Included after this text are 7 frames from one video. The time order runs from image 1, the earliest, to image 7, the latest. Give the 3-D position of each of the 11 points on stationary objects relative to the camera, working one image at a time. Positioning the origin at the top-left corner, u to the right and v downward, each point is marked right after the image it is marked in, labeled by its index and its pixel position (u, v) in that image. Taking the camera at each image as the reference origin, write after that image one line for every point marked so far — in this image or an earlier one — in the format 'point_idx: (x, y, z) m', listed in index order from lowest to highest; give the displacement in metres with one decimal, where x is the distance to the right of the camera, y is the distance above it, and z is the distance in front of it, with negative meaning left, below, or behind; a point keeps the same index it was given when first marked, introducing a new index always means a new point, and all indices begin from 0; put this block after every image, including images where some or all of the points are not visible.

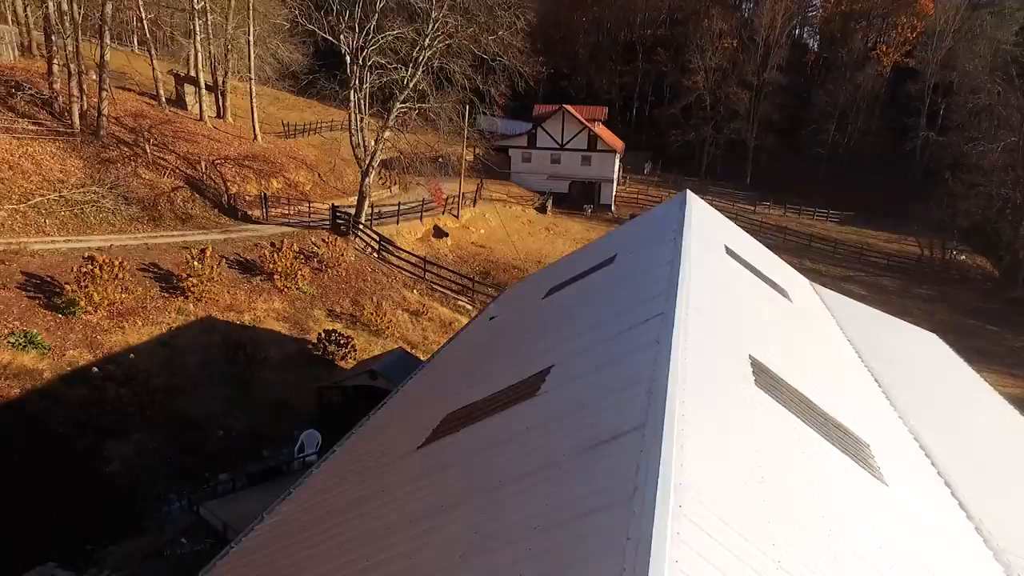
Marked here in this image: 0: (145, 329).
0: (-9.6, -1.1, +15.7) m
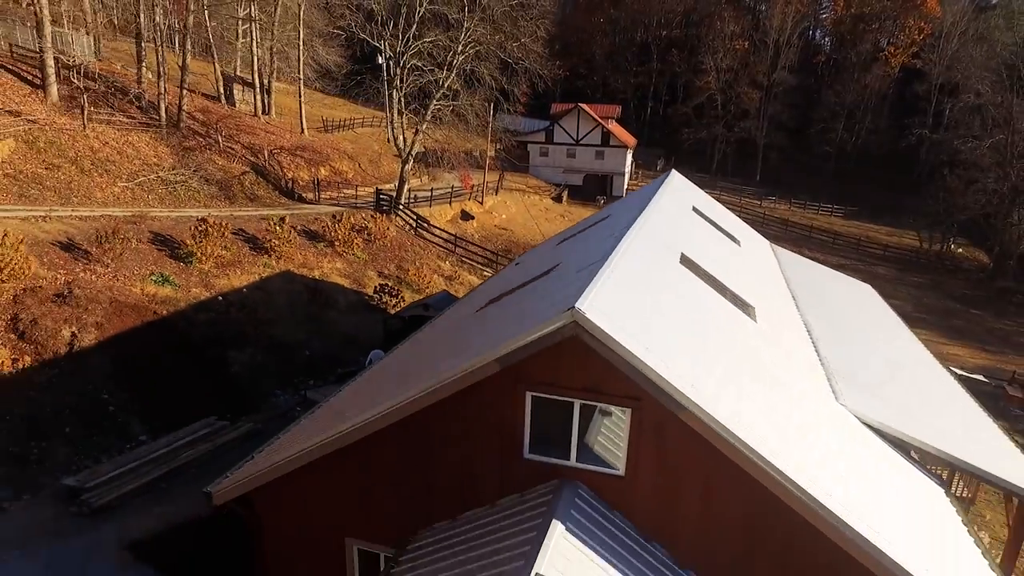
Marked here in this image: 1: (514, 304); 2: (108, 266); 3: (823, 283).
0: (-9.0, +0.4, +20.0) m
1: (0.0, -0.2, +9.4) m
2: (-11.7, +0.6, +17.3) m
3: (+8.0, +0.2, +15.5) m
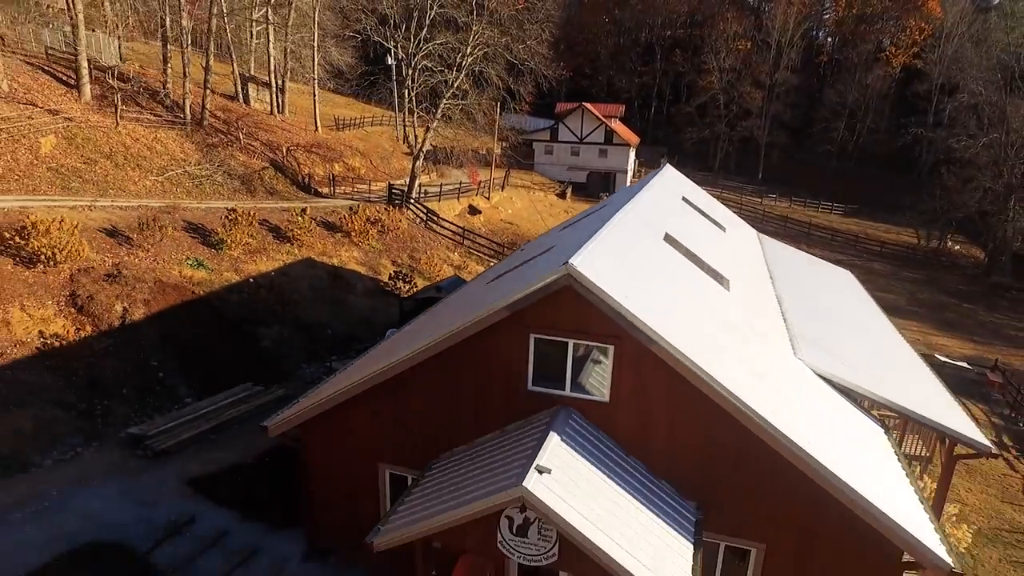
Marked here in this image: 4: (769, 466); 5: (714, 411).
0: (-8.8, +0.9, +21.7) m
1: (+0.1, +0.3, +10.9) m
2: (-11.5, +1.2, +19.0) m
3: (+8.2, +0.7, +17.0) m
4: (+3.3, -2.3, +7.8) m
5: (+2.7, -1.6, +7.9) m
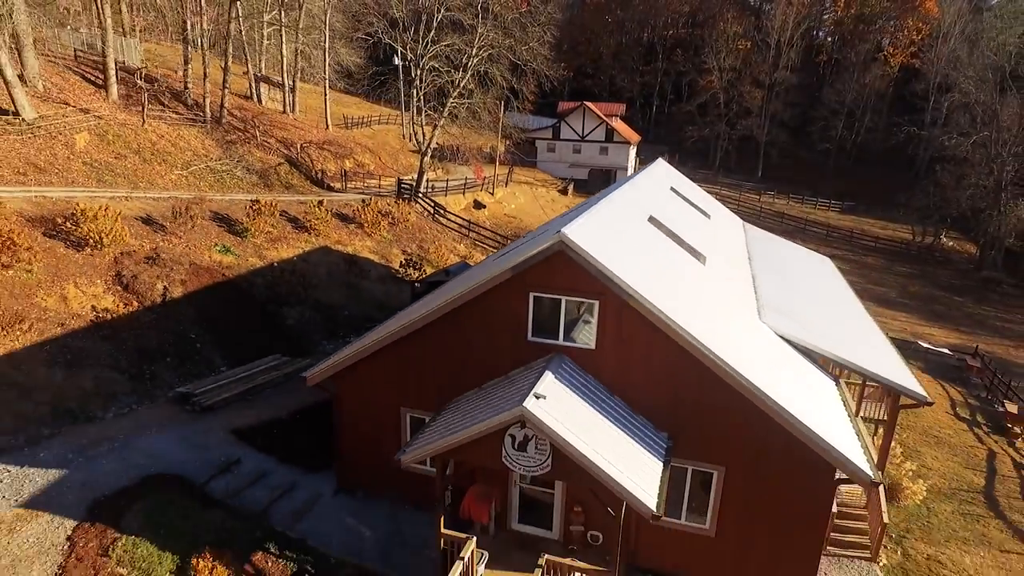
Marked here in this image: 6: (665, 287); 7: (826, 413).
0: (-8.7, +1.5, +23.3) m
1: (+0.2, +0.8, +12.6) m
2: (-11.4, +1.8, +20.7) m
3: (+8.3, +1.3, +18.6) m
4: (+3.4, -1.8, +9.4) m
5: (+2.7, -1.0, +9.5) m
6: (+2.7, 0.0, +10.6) m
7: (+5.4, -2.1, +10.2) m
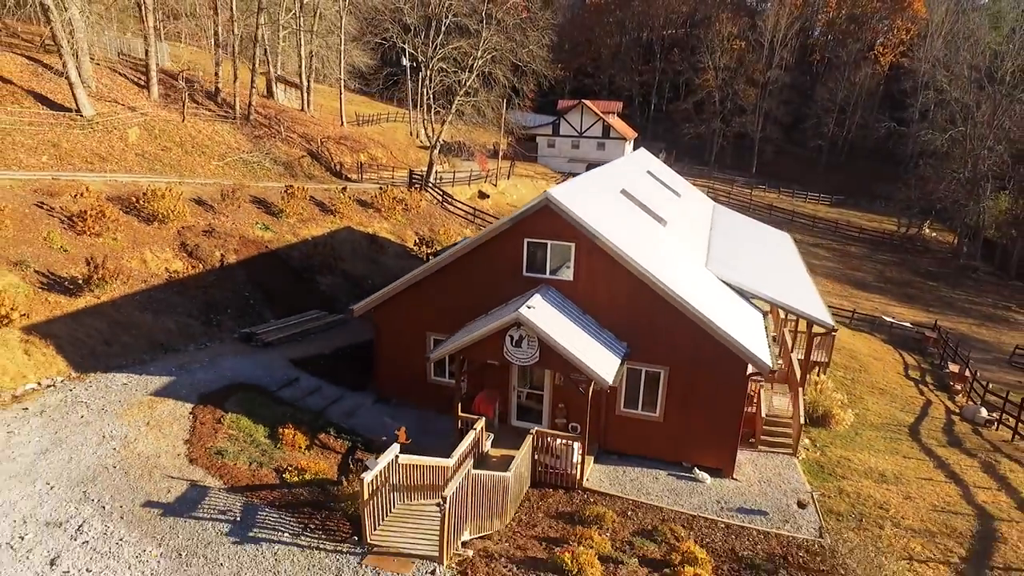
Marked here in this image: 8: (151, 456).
0: (-8.6, +2.6, +26.8) m
1: (+0.2, +2.0, +16.0) m
2: (-11.4, +2.9, +24.1) m
3: (+8.3, +2.5, +21.9) m
4: (+3.4, -0.6, +12.8) m
5: (+2.7, +0.1, +12.8) m
6: (+2.7, +1.2, +14.0) m
7: (+5.3, -1.0, +13.5) m
8: (-6.3, -2.9, +10.4) m
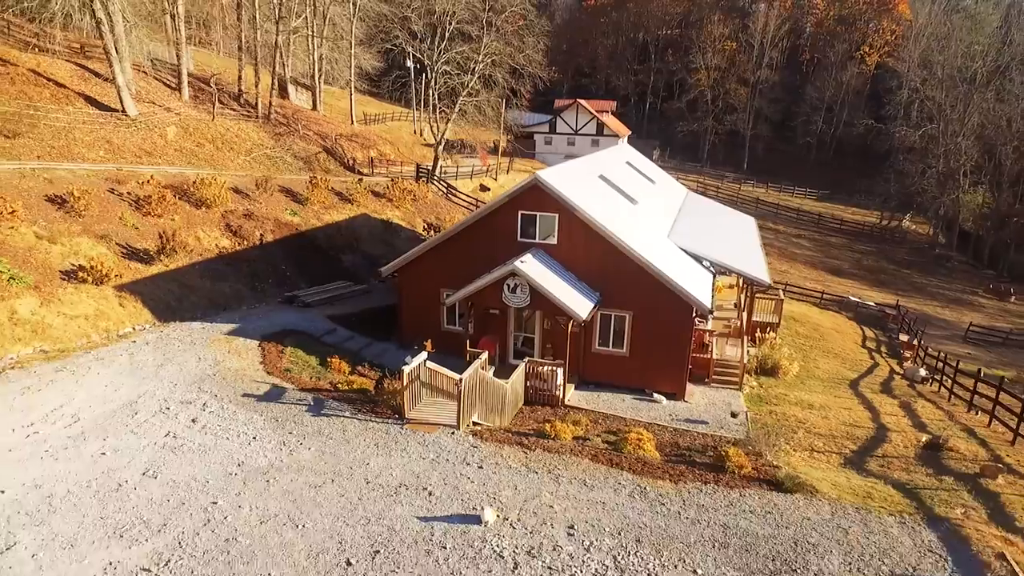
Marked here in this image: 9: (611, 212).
0: (-8.7, +3.7, +30.3) m
1: (+0.1, +3.0, +19.4) m
2: (-11.5, +3.9, +27.6) m
3: (+8.2, +3.5, +25.4) m
4: (+3.3, +0.4, +16.2) m
5: (+2.6, +1.2, +16.3) m
6: (+2.6, +2.2, +17.5) m
7: (+5.3, +0.1, +17.0) m
8: (-6.4, -1.9, +13.9) m
9: (+3.0, +2.3, +17.9) m
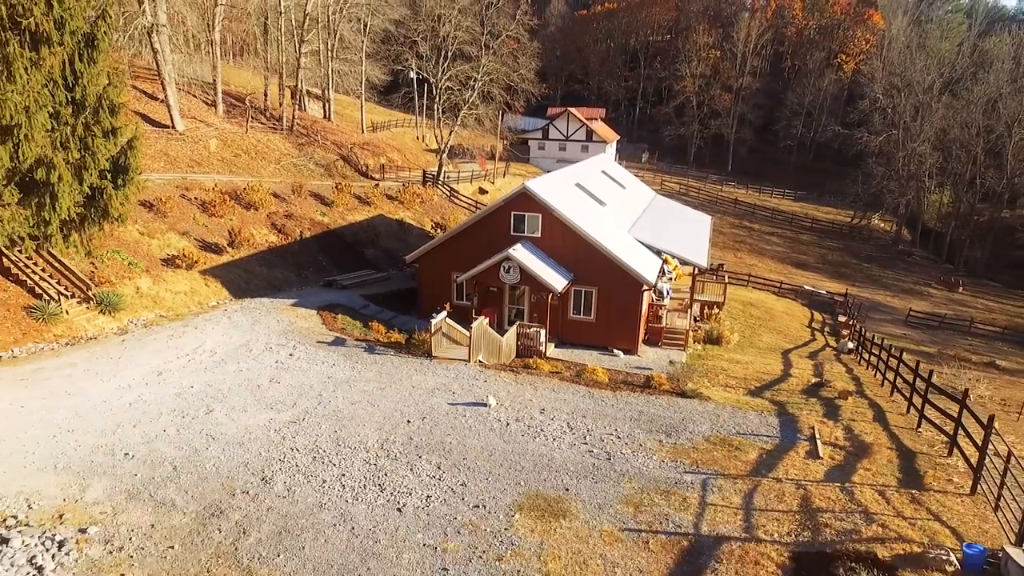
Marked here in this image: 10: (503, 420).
0: (-9.0, +4.3, +35.5) m
1: (-0.1, +3.7, +24.7) m
2: (-11.7, +4.5, +32.9) m
3: (+8.0, +4.2, +30.7) m
4: (+3.1, +1.1, +21.6) m
5: (+2.4, +1.8, +21.6) m
6: (+2.4, +2.9, +22.8) m
7: (+5.1, +0.7, +22.3) m
8: (-6.5, -1.3, +19.2) m
9: (+2.8, +2.9, +23.3) m
10: (-0.2, -3.0, +13.4) m
